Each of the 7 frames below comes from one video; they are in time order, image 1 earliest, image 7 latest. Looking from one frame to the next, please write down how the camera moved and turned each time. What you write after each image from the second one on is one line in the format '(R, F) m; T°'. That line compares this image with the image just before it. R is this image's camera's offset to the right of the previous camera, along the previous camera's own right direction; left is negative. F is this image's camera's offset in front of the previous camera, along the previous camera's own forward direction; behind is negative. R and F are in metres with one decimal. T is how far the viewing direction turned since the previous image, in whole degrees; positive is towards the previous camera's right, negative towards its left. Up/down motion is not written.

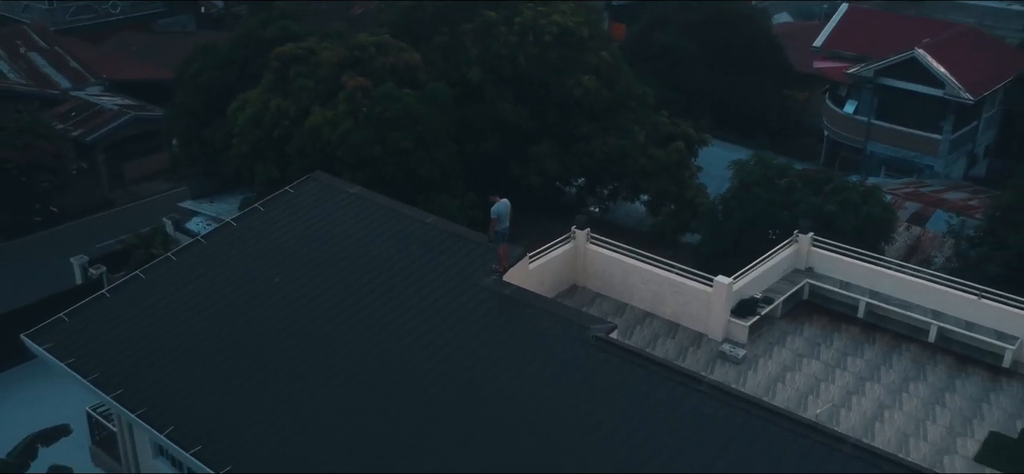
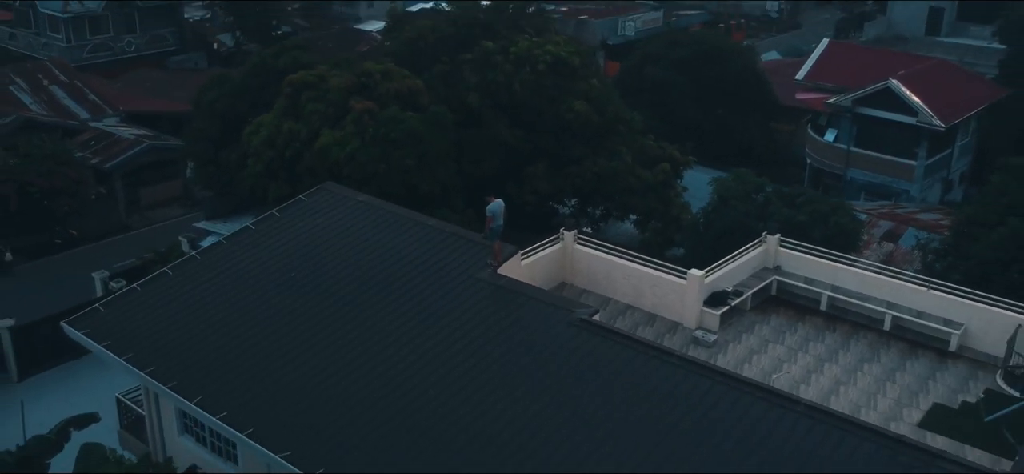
(+0.1, -1.0) m; 0°
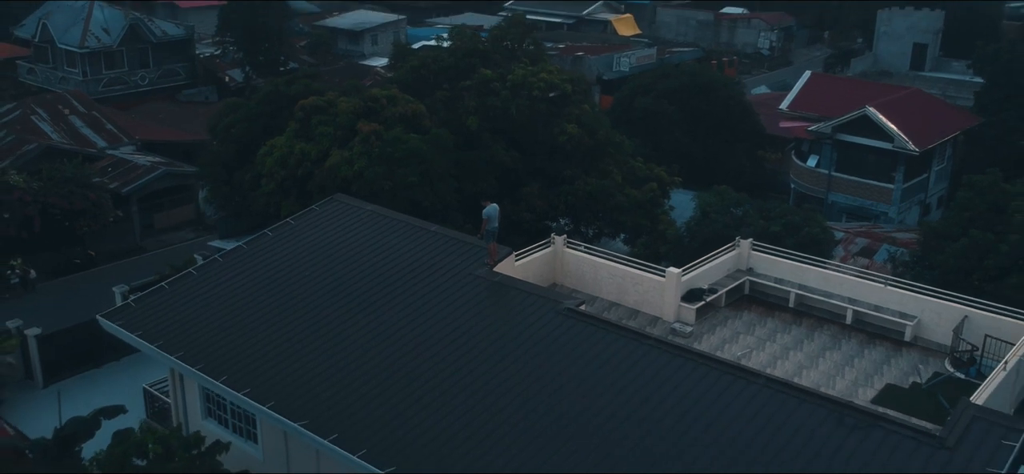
(+0.1, -1.1) m; 0°
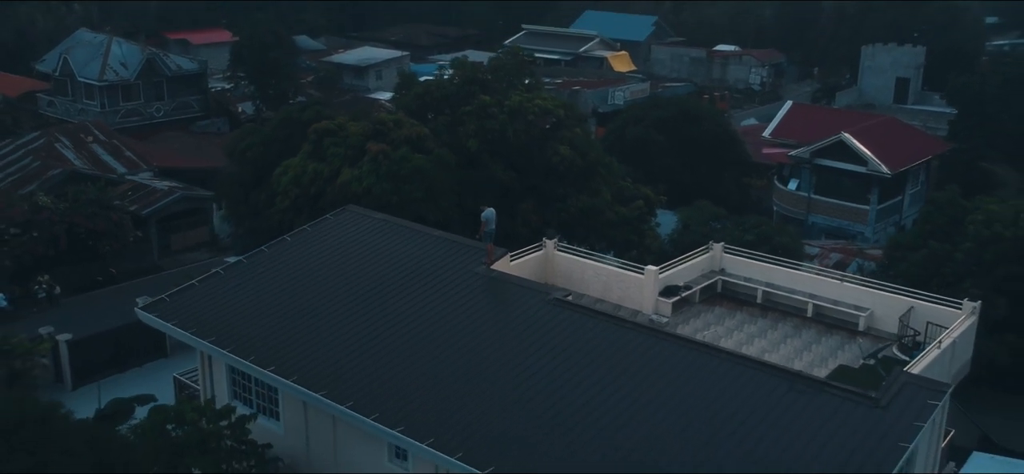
(+0.1, -1.4) m; 0°
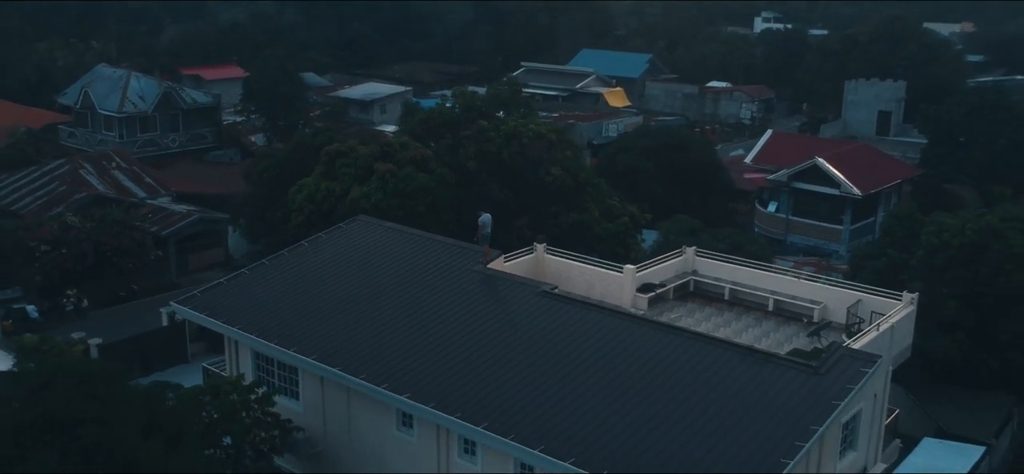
(+0.1, -1.6) m; 0°
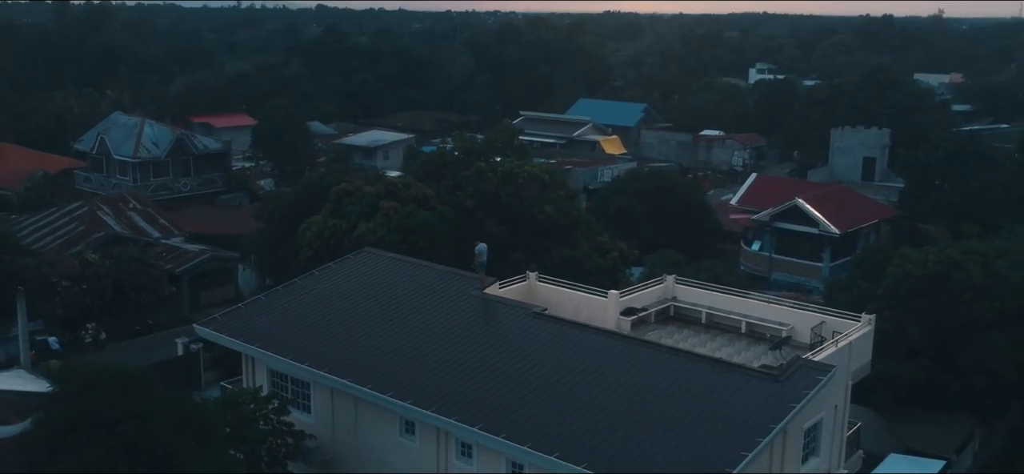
(+0.1, -1.4) m; 0°
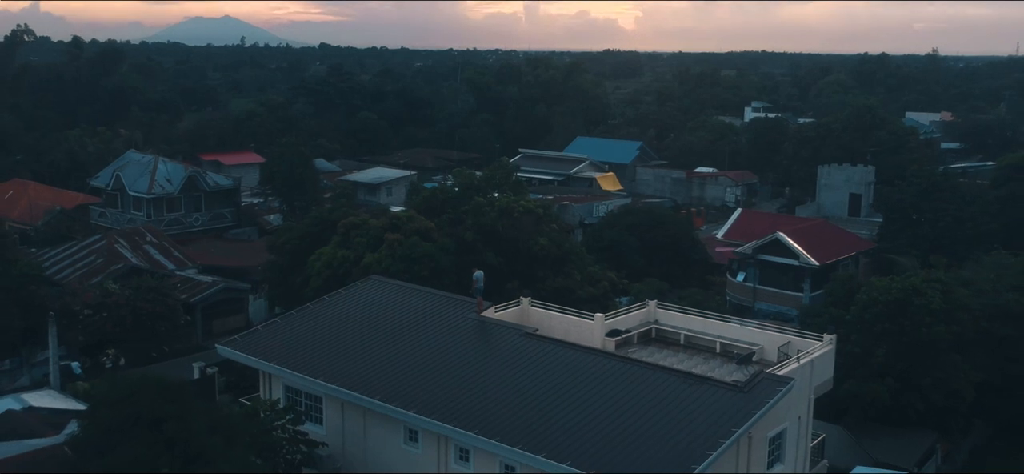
(+0.1, -1.5) m; 0°
